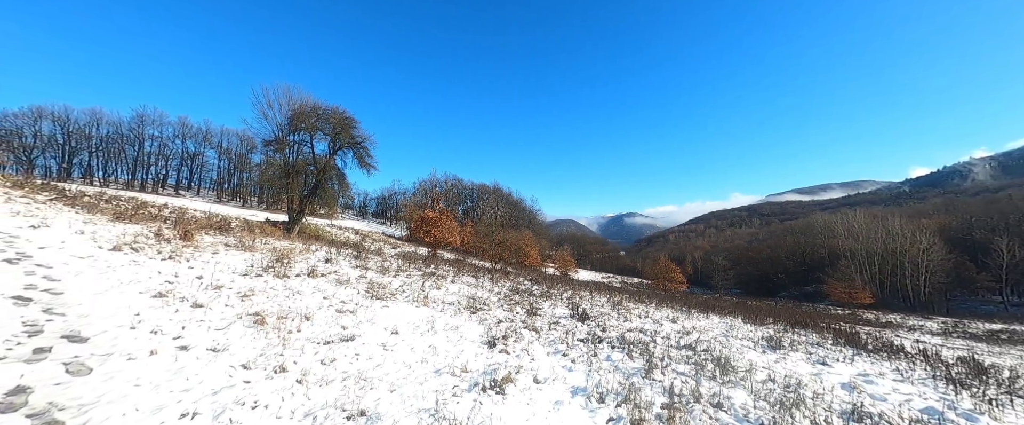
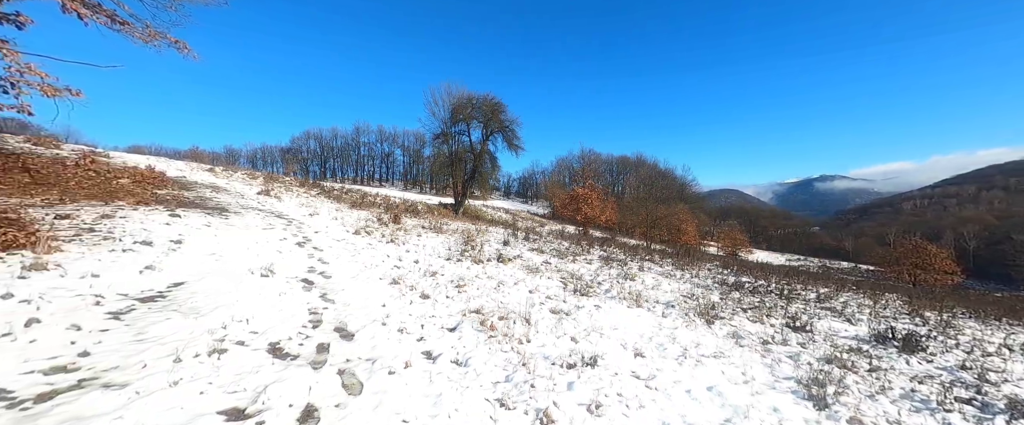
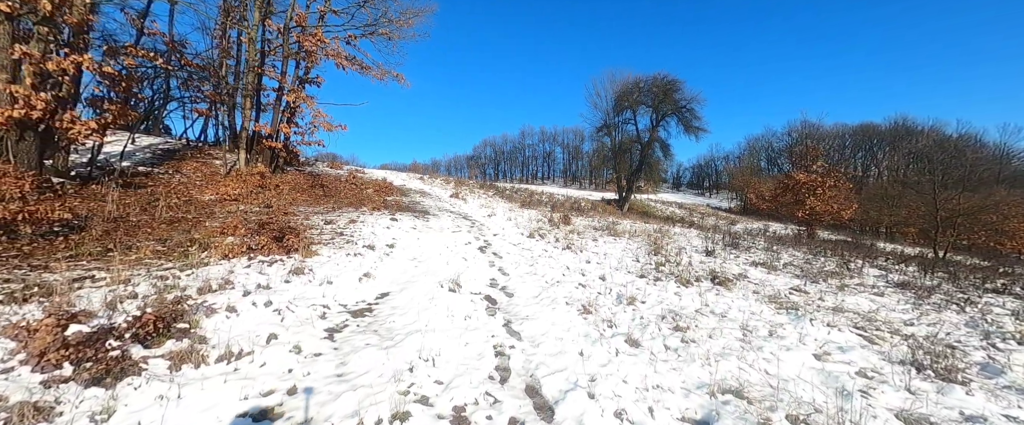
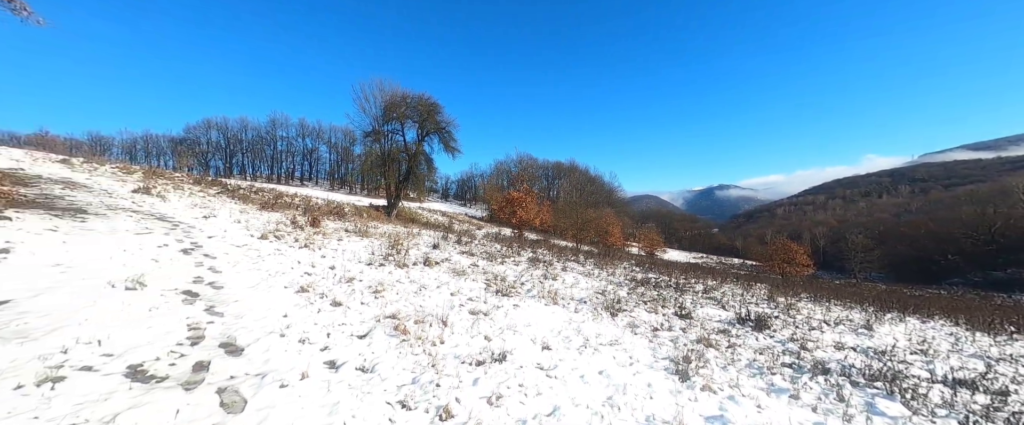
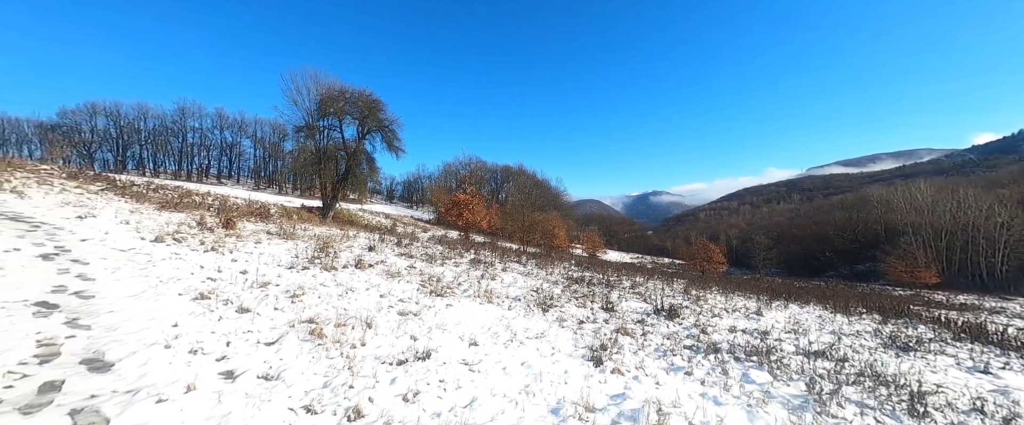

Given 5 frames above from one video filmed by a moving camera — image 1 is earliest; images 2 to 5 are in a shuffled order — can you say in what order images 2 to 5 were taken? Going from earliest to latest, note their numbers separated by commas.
5, 4, 2, 3
